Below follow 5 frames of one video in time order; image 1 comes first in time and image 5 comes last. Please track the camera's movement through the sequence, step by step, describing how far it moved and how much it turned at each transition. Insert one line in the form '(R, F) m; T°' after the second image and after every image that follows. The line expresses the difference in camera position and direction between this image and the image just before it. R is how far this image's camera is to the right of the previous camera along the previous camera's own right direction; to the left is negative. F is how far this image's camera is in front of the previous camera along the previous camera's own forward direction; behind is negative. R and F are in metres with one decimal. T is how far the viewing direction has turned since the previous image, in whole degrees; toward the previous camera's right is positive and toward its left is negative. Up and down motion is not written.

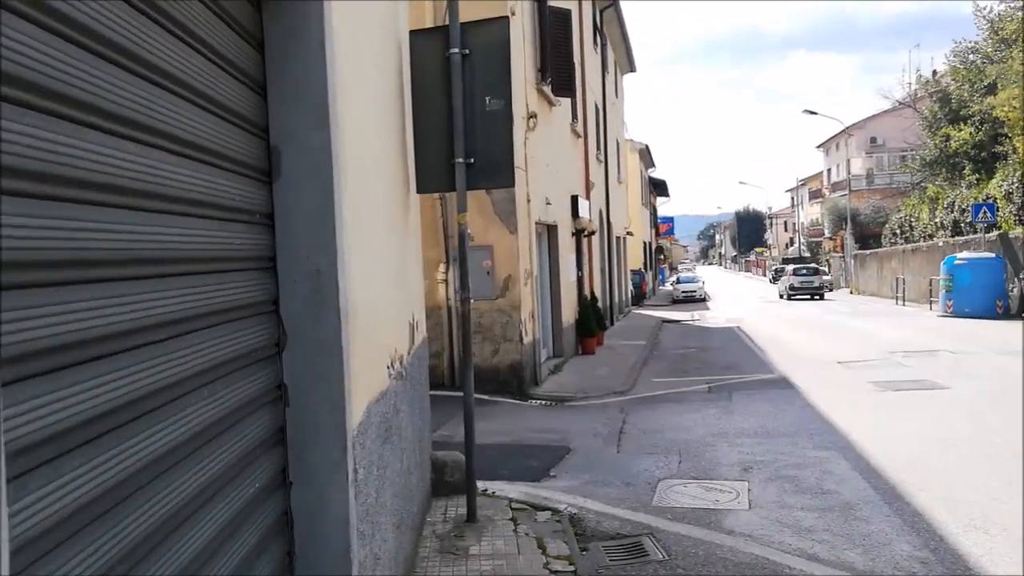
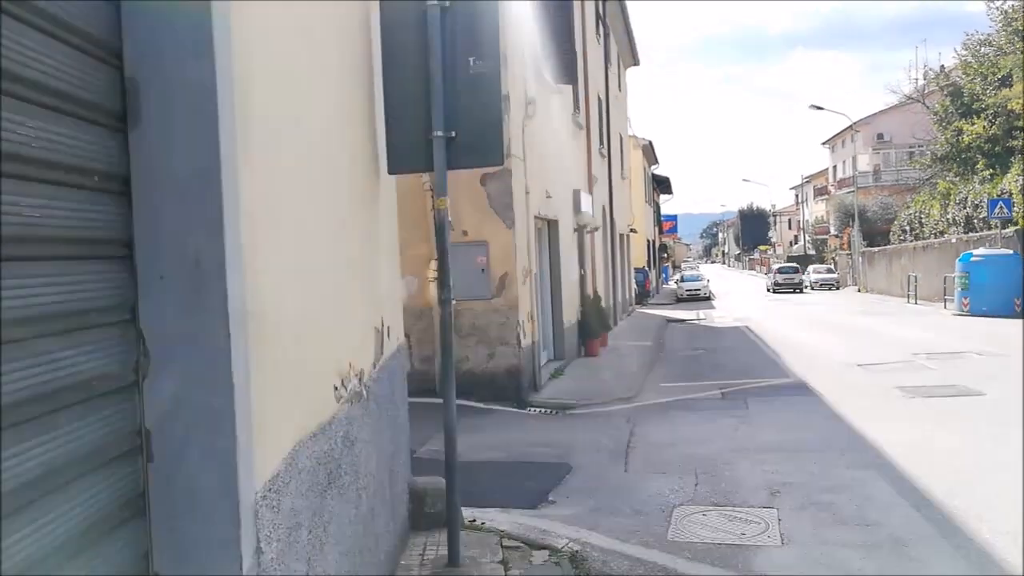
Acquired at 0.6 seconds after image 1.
(+0.1, +0.9) m; 0°
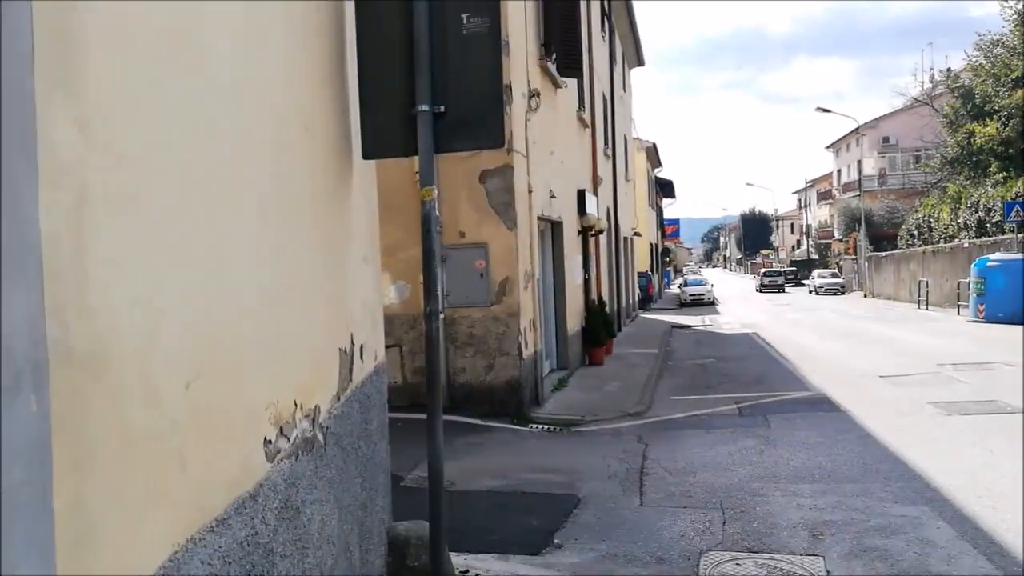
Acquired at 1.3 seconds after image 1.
(0.0, +0.8) m; 0°
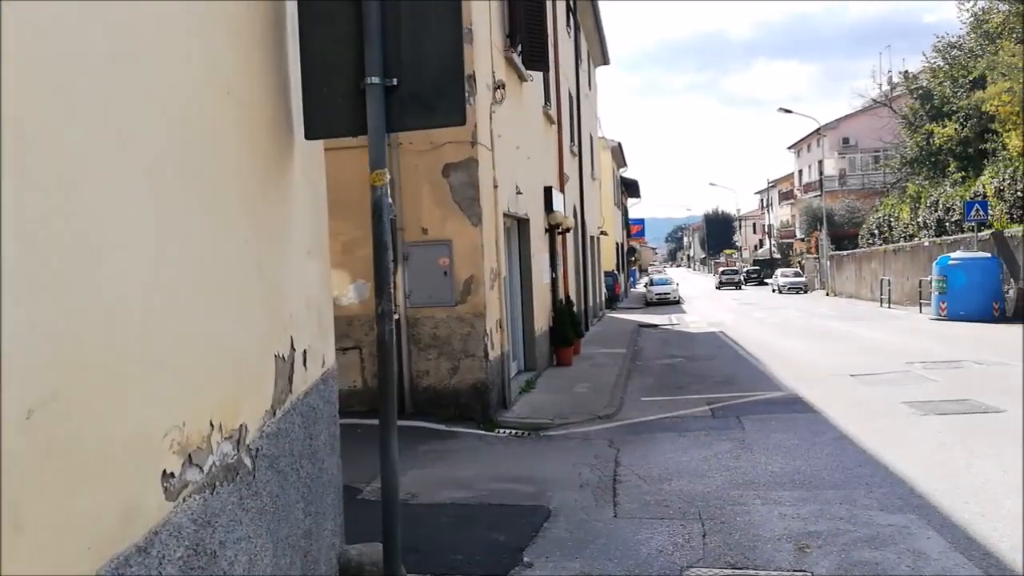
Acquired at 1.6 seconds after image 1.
(0.0, +0.4) m; +3°
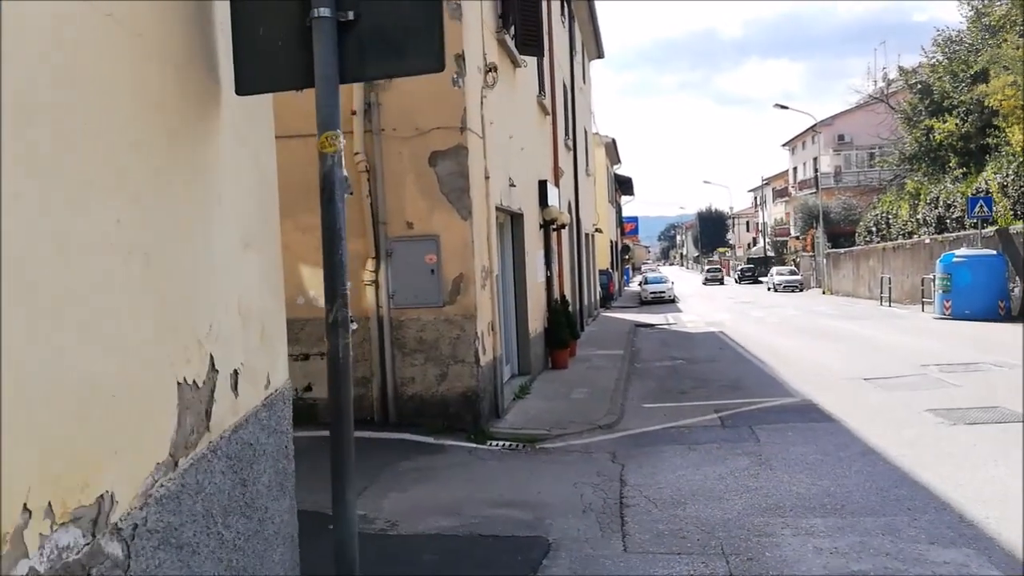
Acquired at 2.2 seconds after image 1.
(0.0, +0.8) m; +1°
